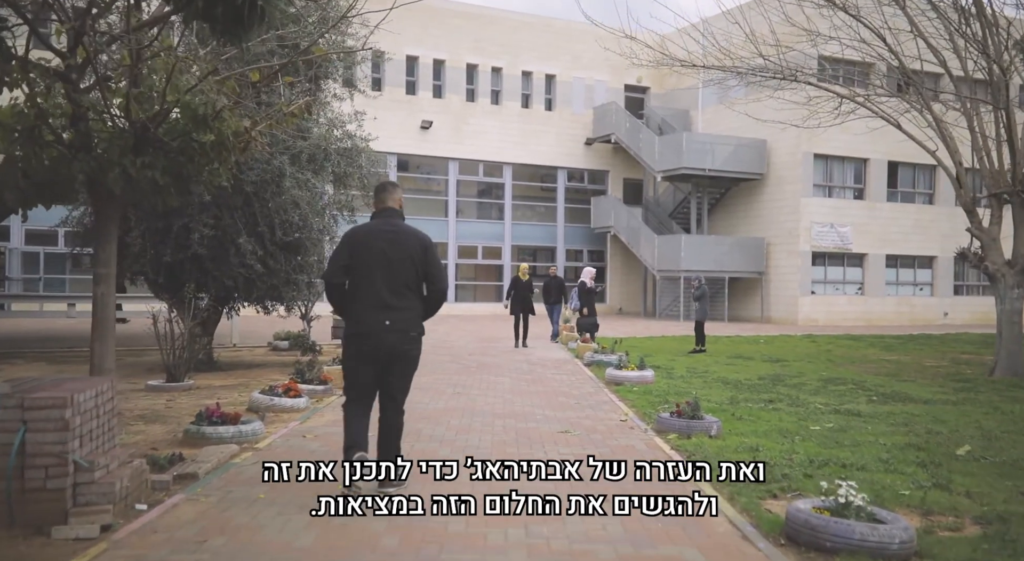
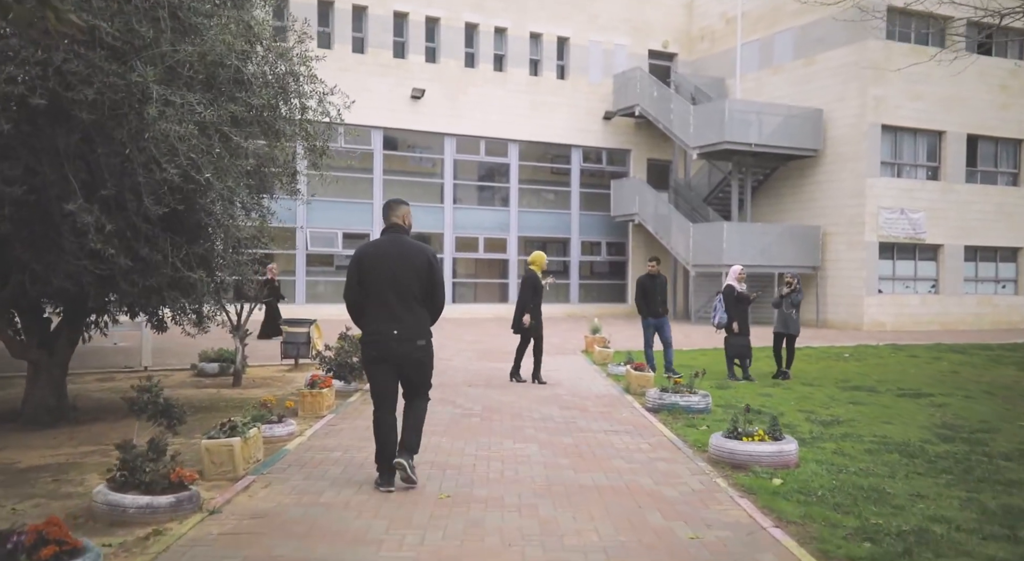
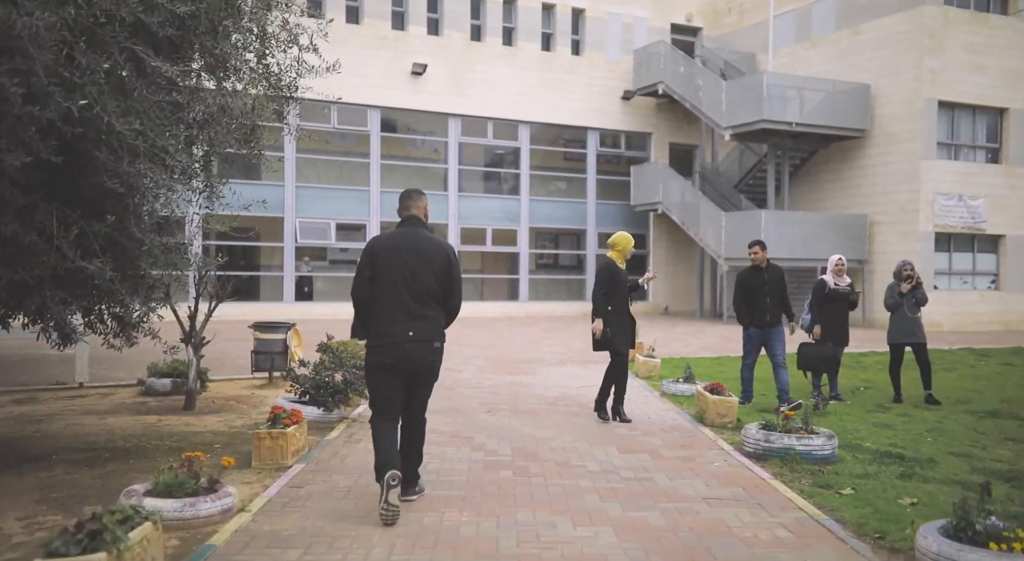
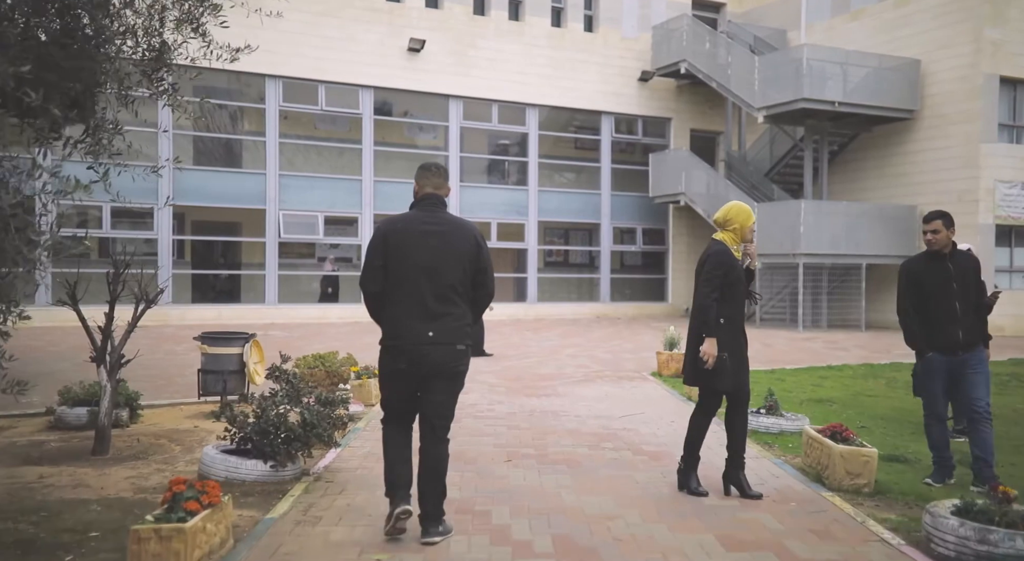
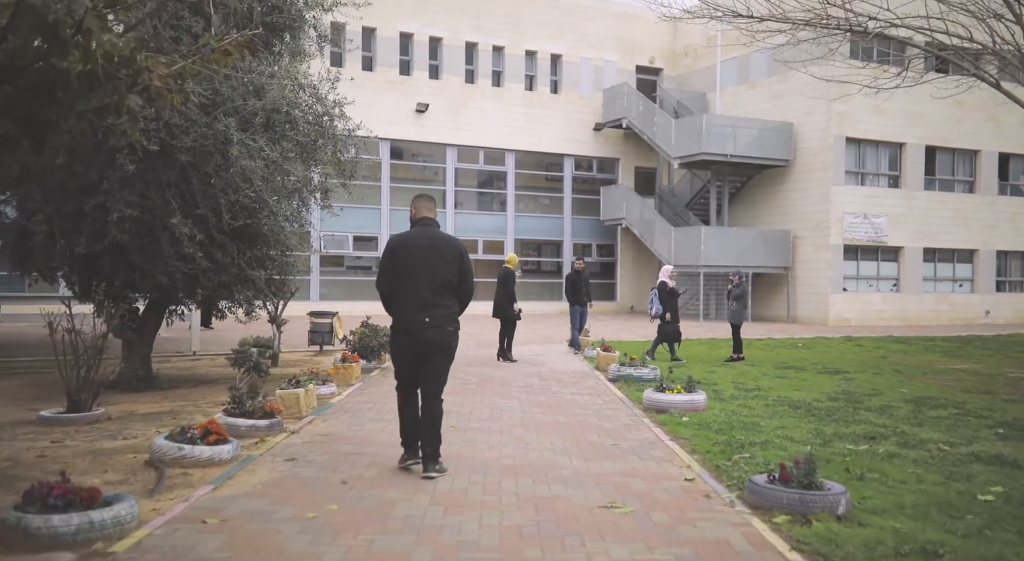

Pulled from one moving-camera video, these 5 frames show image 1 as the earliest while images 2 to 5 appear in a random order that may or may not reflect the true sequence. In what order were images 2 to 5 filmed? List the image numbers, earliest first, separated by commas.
5, 2, 3, 4
